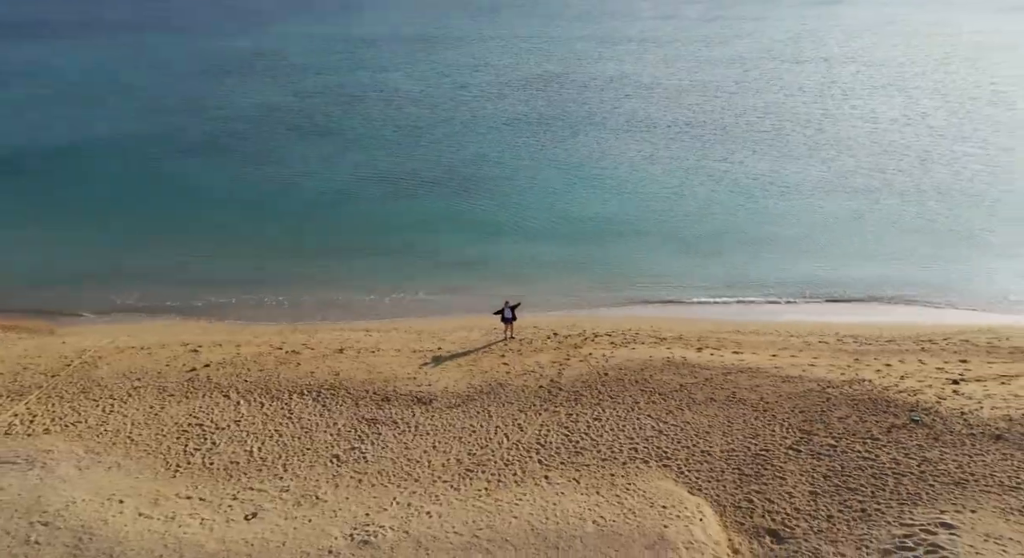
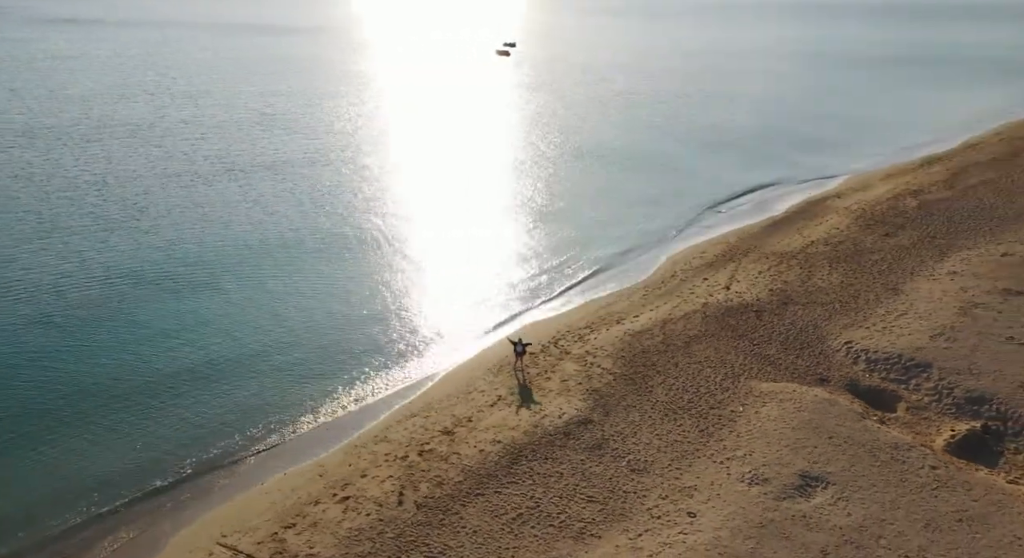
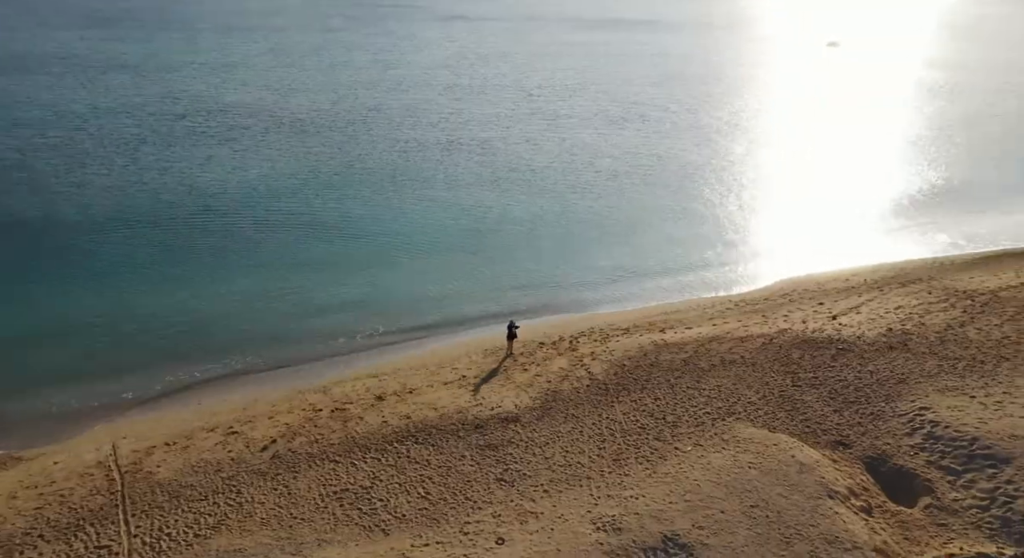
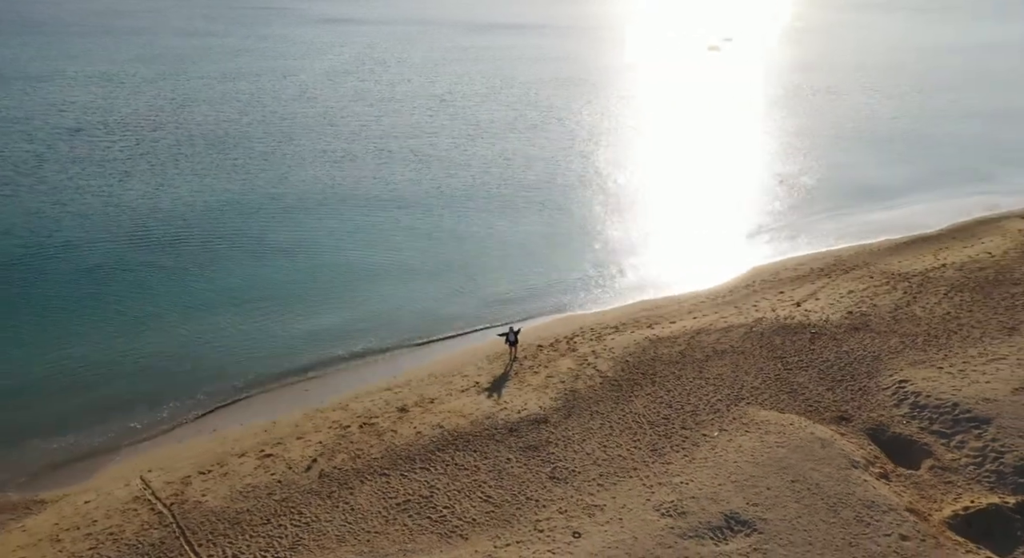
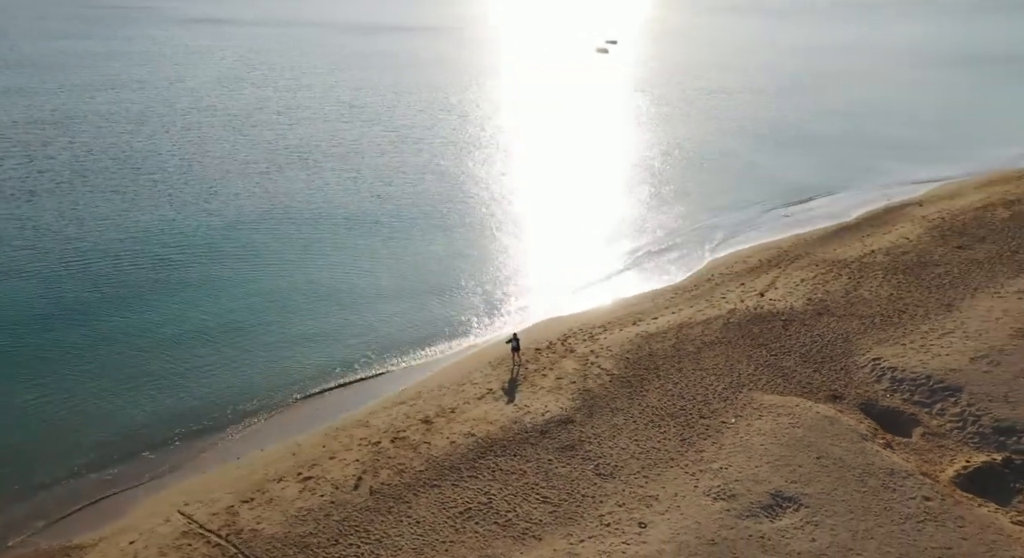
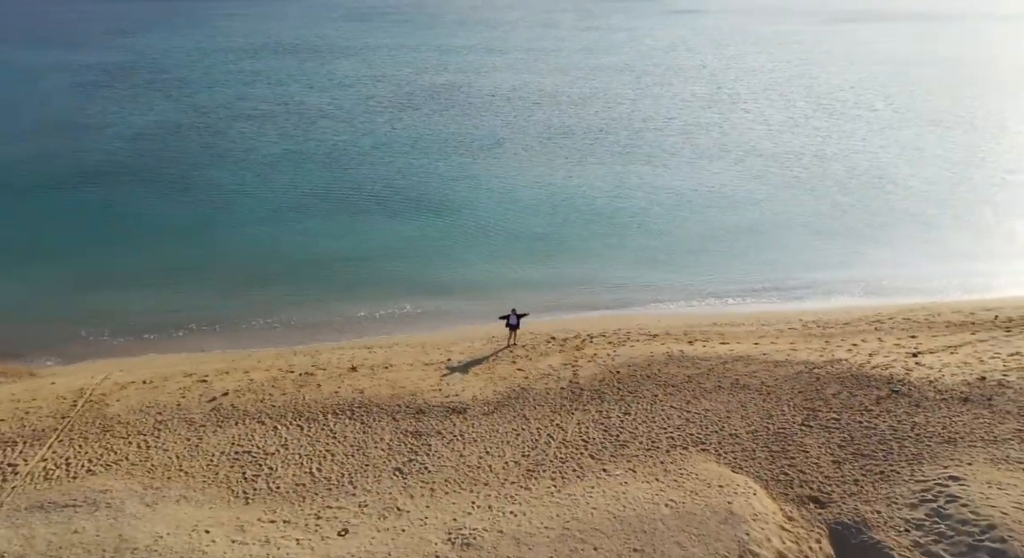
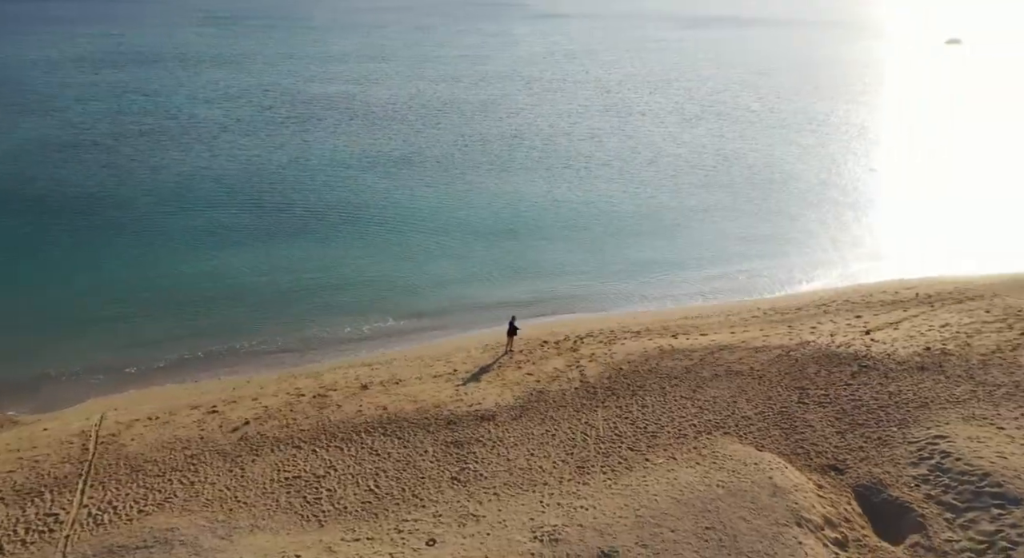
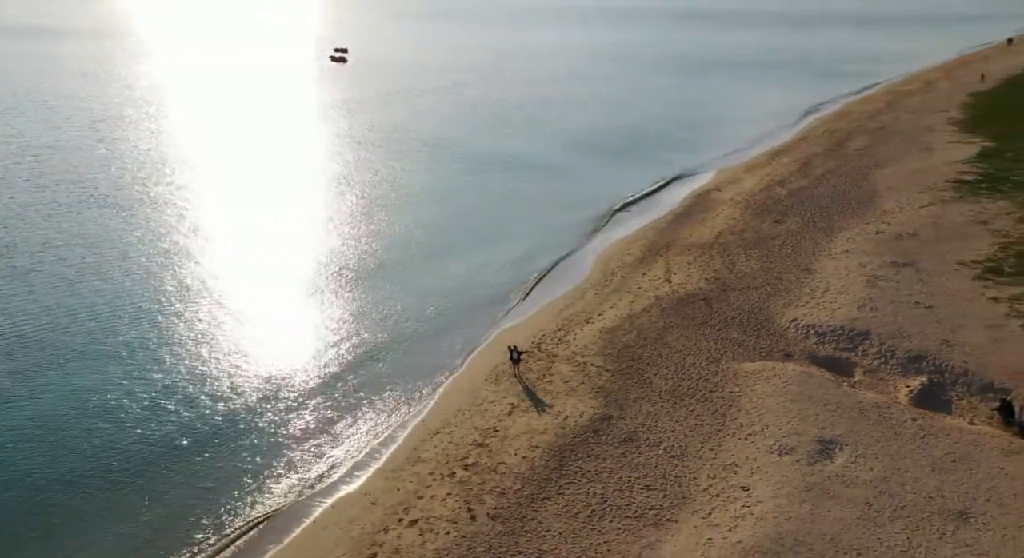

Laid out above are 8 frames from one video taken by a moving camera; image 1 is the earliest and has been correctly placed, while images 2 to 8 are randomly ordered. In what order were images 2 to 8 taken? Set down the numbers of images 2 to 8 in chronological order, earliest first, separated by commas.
6, 7, 3, 4, 5, 2, 8
